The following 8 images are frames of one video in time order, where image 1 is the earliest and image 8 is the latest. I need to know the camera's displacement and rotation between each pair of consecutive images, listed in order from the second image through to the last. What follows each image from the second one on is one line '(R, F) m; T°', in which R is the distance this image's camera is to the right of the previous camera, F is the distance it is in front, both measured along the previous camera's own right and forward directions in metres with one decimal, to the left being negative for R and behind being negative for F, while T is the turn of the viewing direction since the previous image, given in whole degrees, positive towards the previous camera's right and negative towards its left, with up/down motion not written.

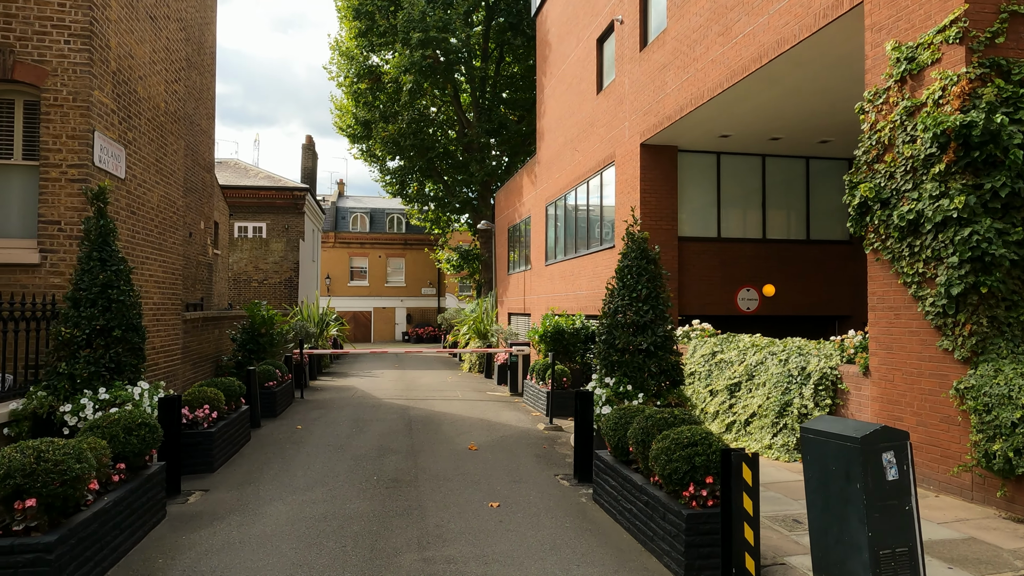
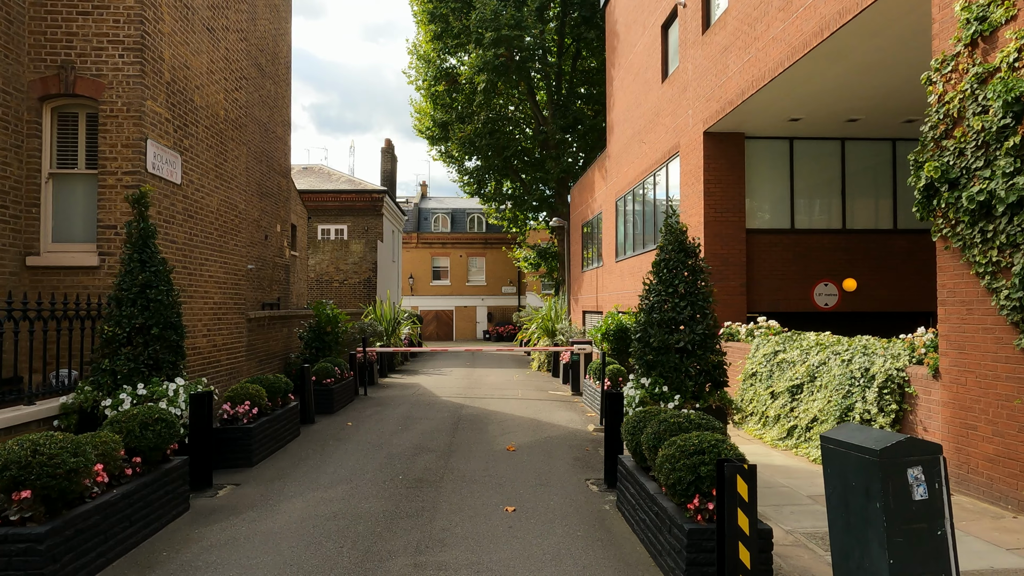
(+0.7, +0.3) m; -8°
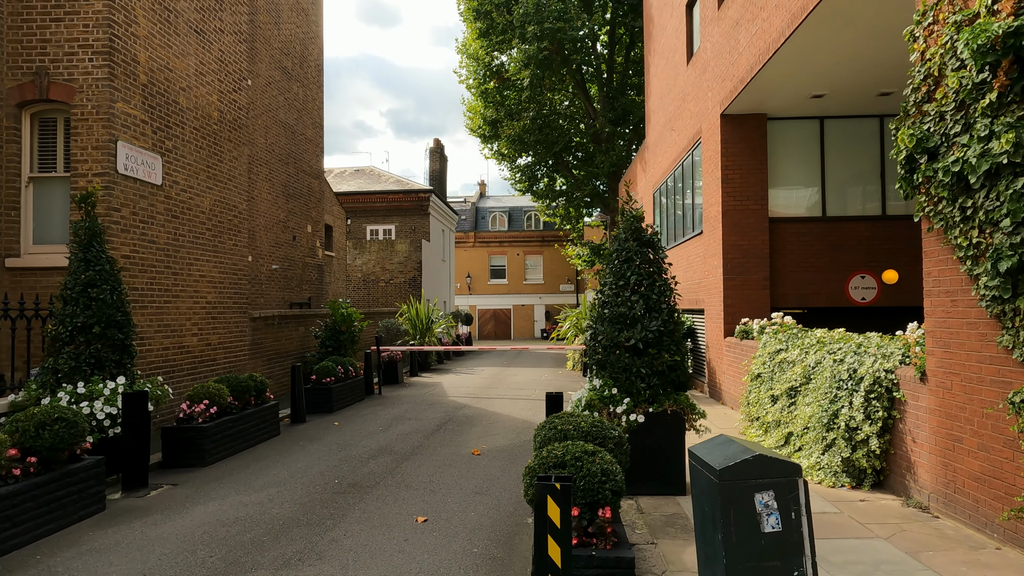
(+1.4, +0.5) m; -7°
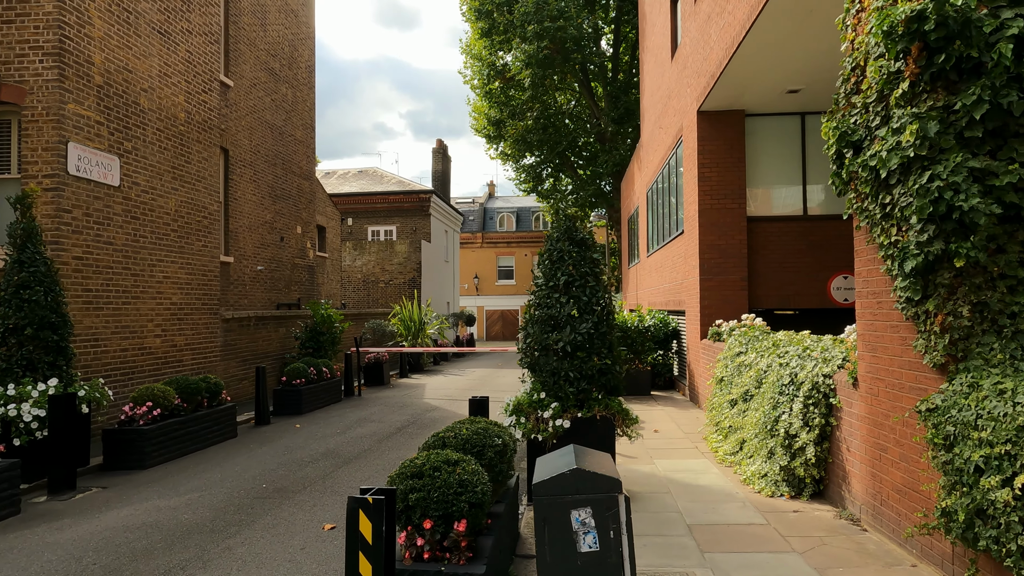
(+0.9, +0.2) m; -2°
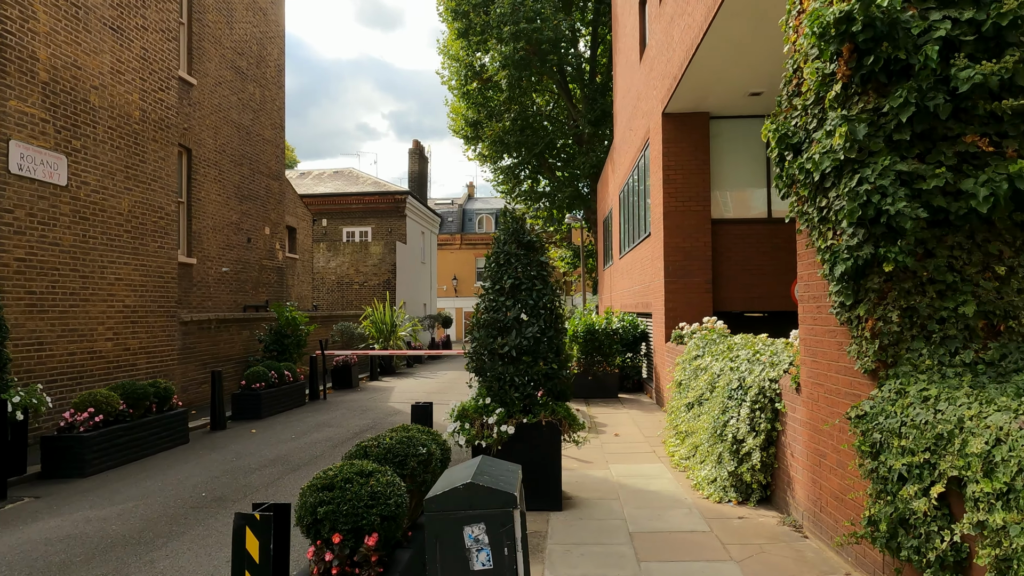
(+0.3, +0.1) m; +1°
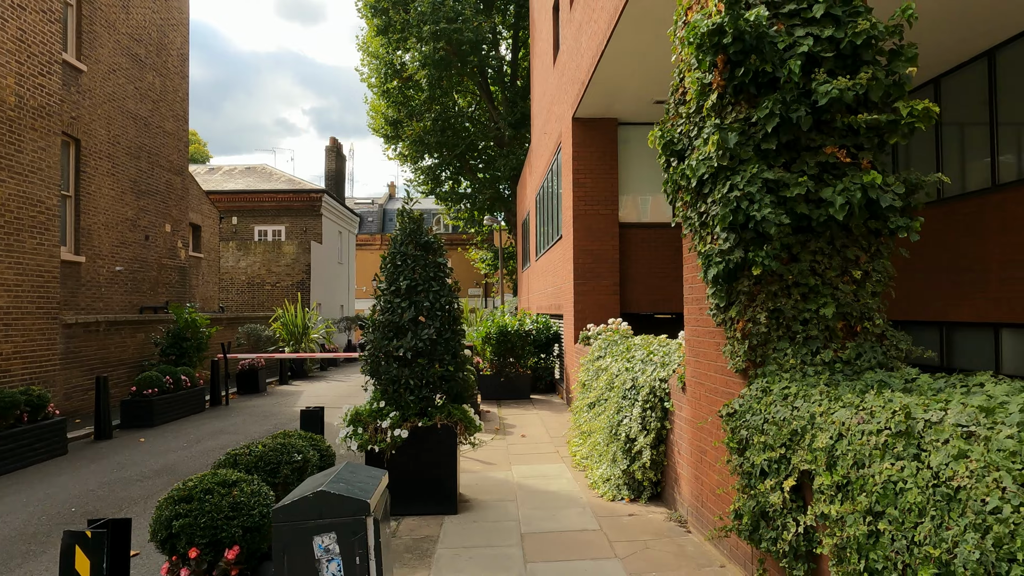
(+0.3, 0.0) m; +7°
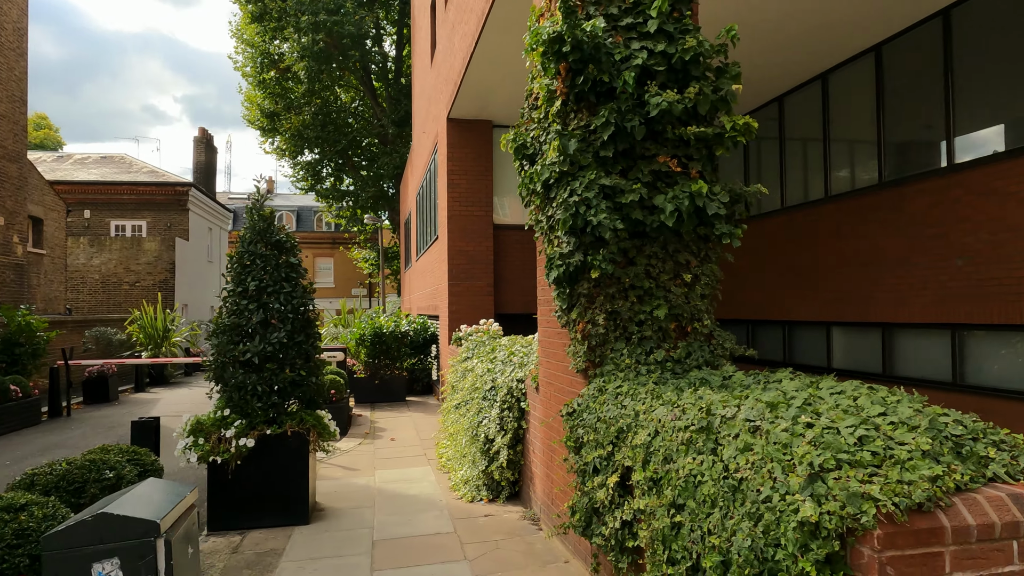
(+0.3, 0.0) m; +10°
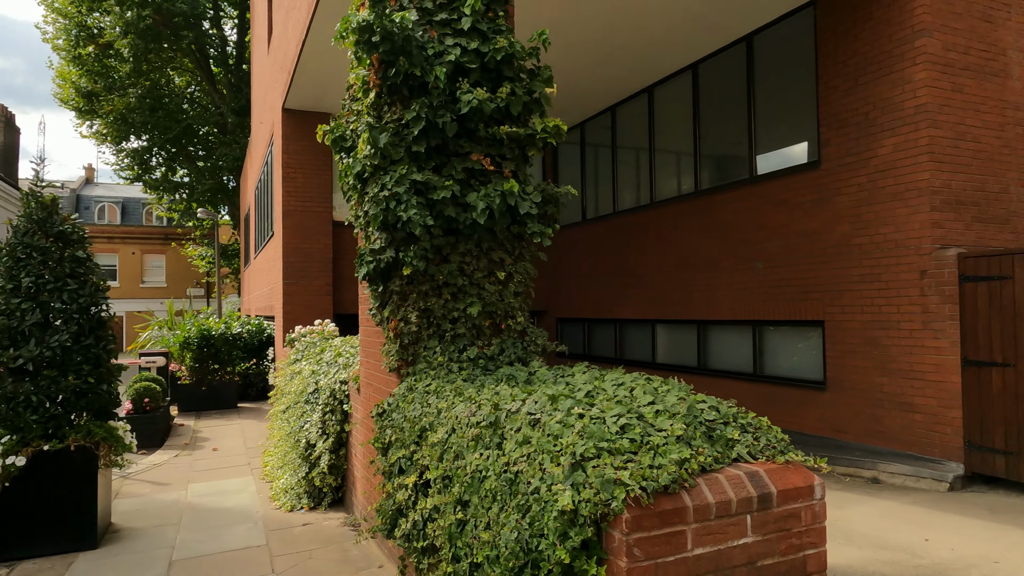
(+0.3, 0.0) m; +12°
